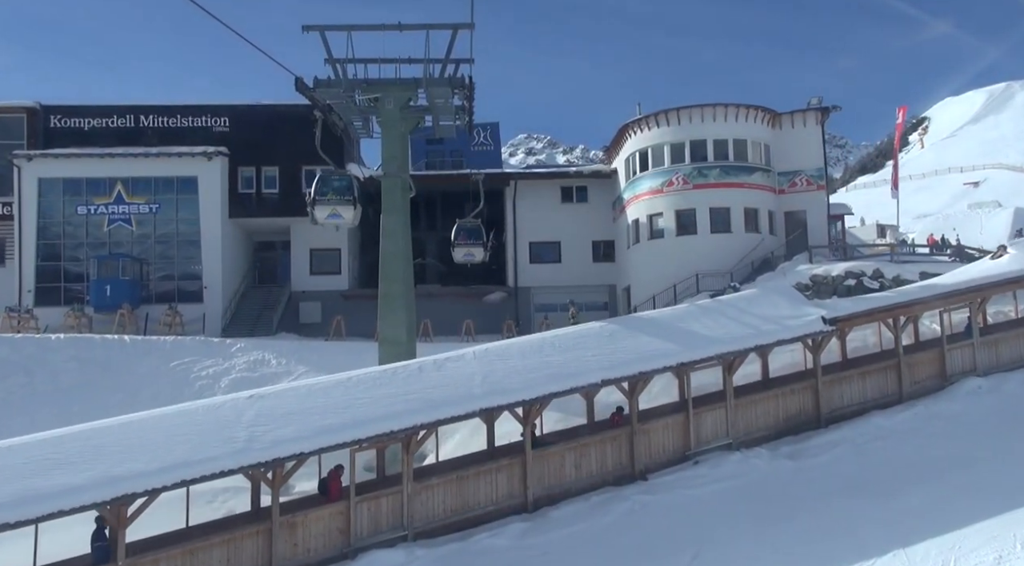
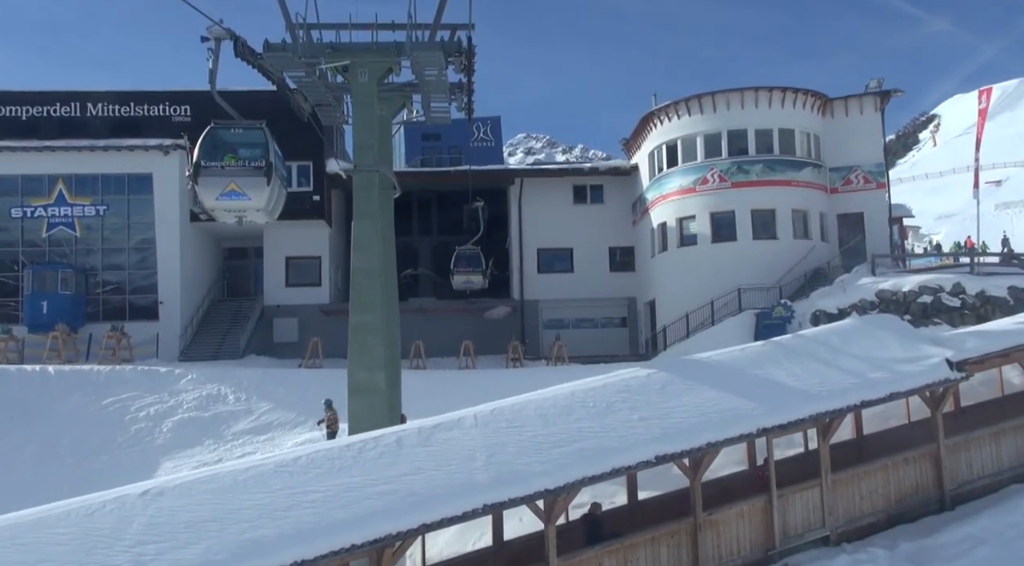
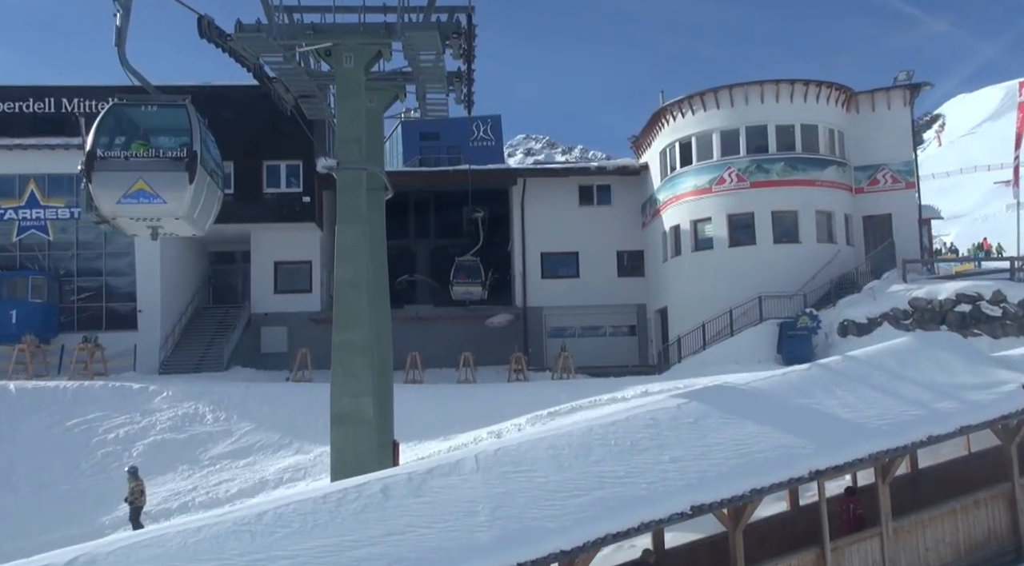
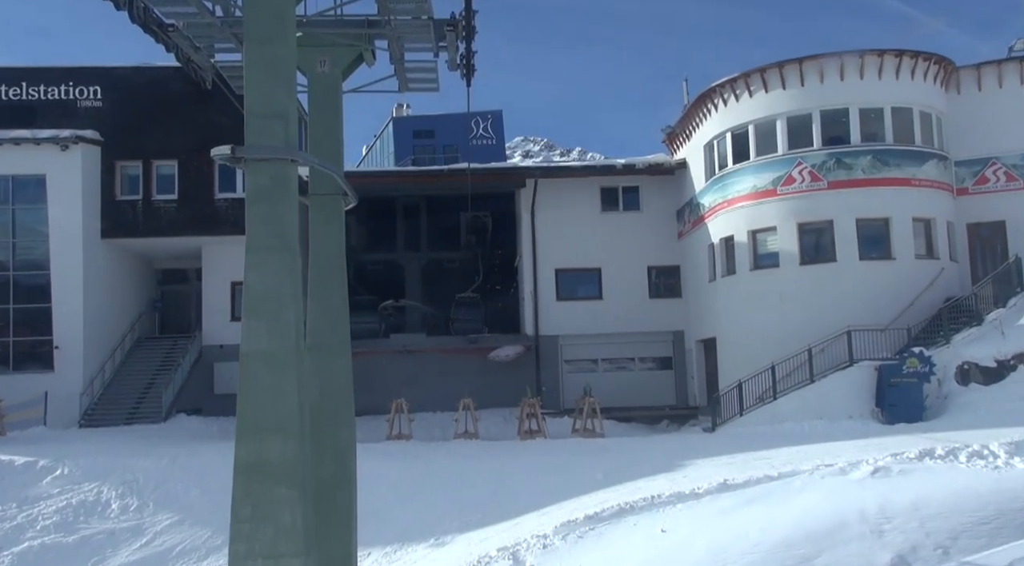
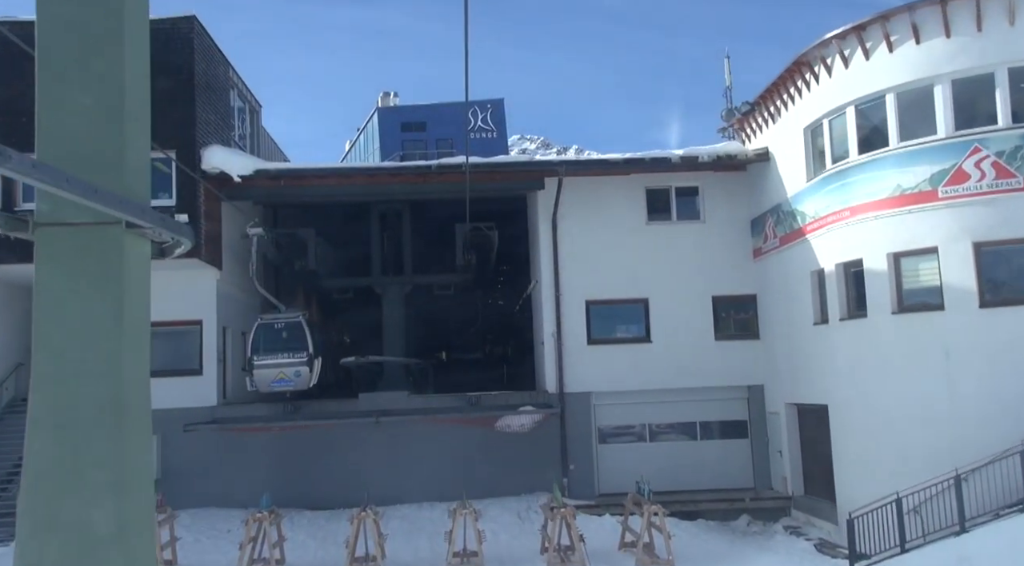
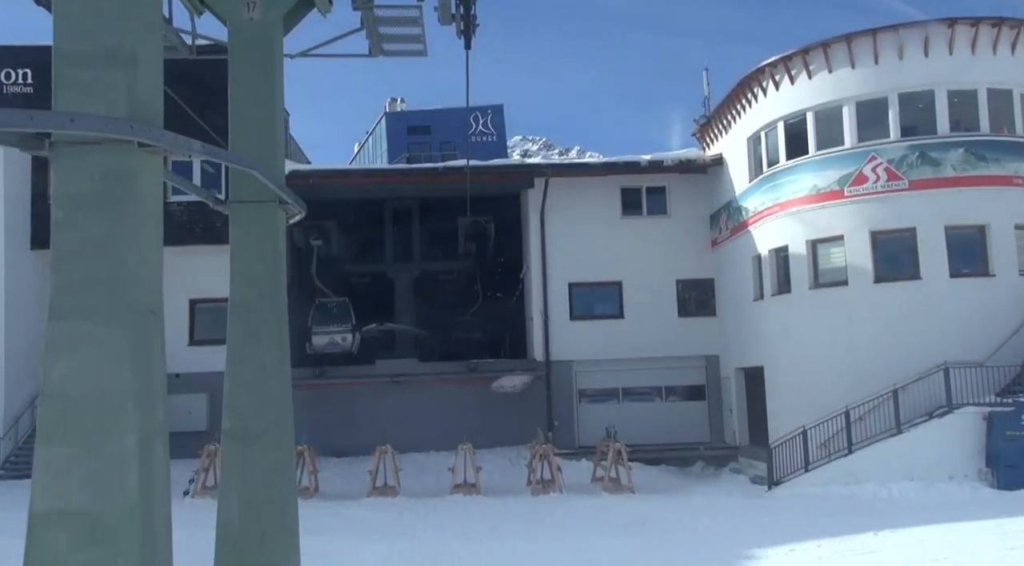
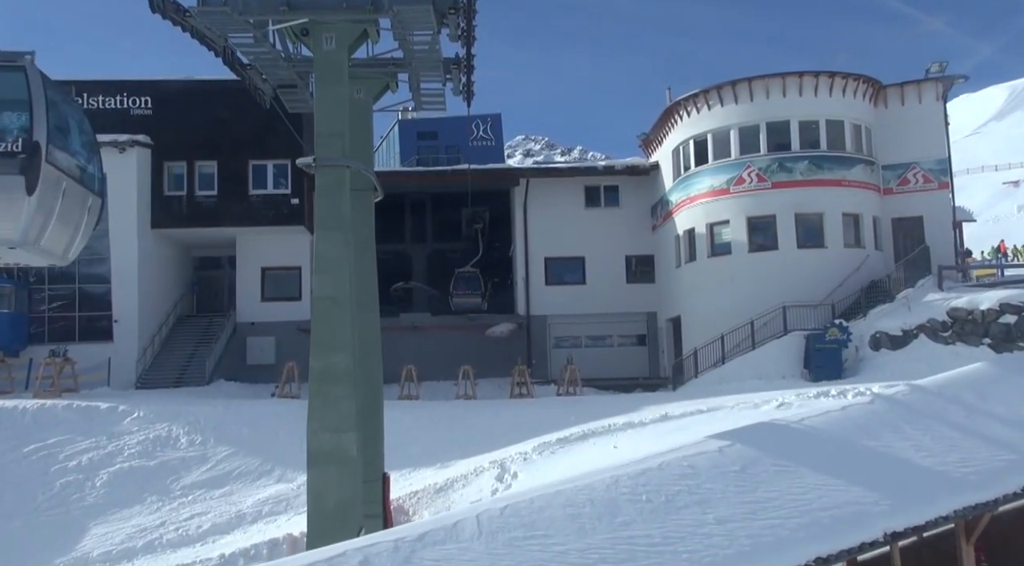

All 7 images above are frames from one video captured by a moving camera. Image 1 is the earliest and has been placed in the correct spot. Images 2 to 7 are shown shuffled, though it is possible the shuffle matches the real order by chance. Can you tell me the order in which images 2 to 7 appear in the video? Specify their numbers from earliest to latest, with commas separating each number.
2, 3, 7, 4, 6, 5
